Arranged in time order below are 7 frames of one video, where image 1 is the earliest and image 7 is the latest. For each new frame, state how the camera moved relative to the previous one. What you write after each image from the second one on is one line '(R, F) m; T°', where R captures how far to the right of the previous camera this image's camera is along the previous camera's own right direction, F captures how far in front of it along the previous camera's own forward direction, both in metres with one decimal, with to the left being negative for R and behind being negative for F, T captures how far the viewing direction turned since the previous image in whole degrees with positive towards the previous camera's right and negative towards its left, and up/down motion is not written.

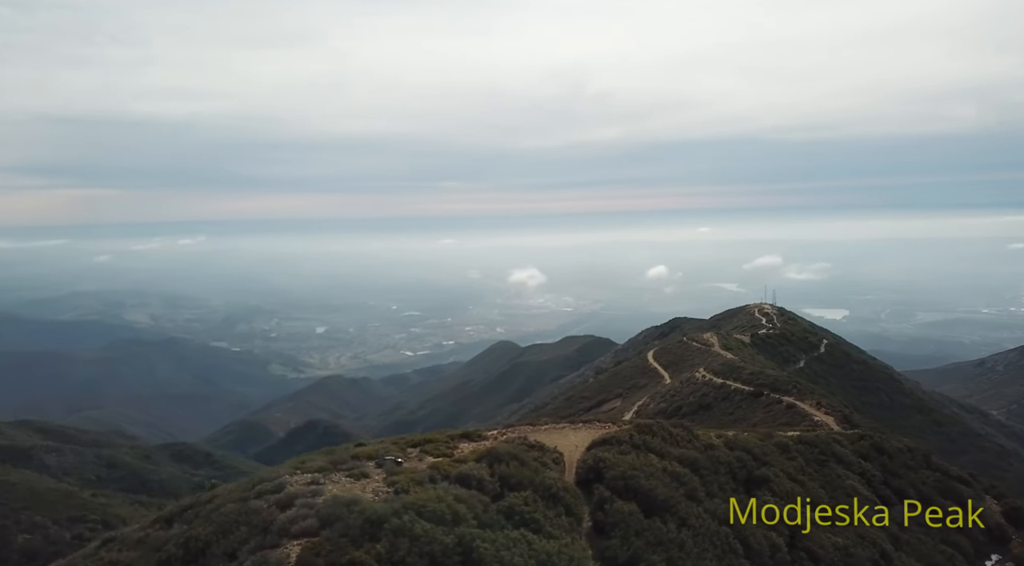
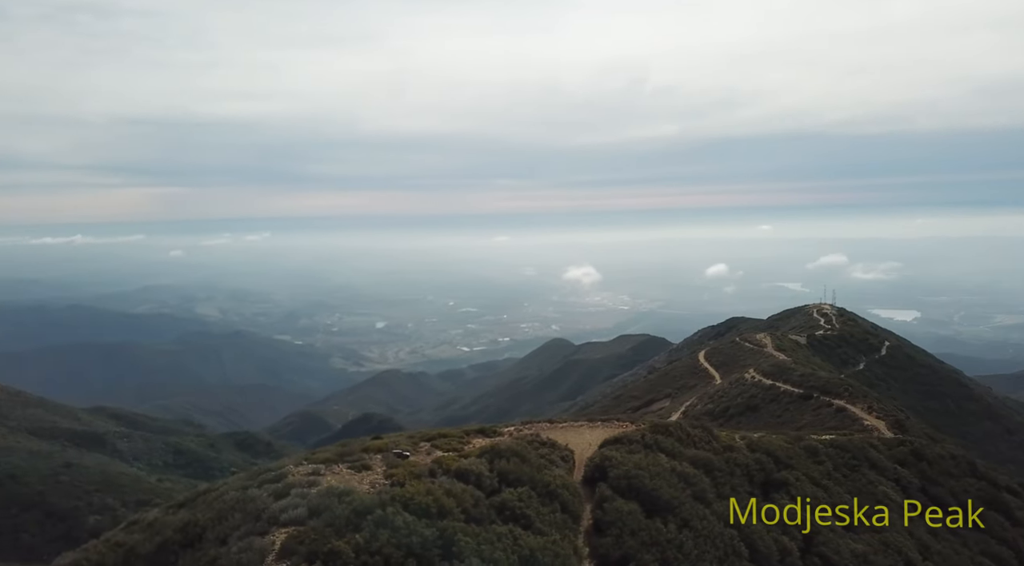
(+1.3, -0.1) m; -4°
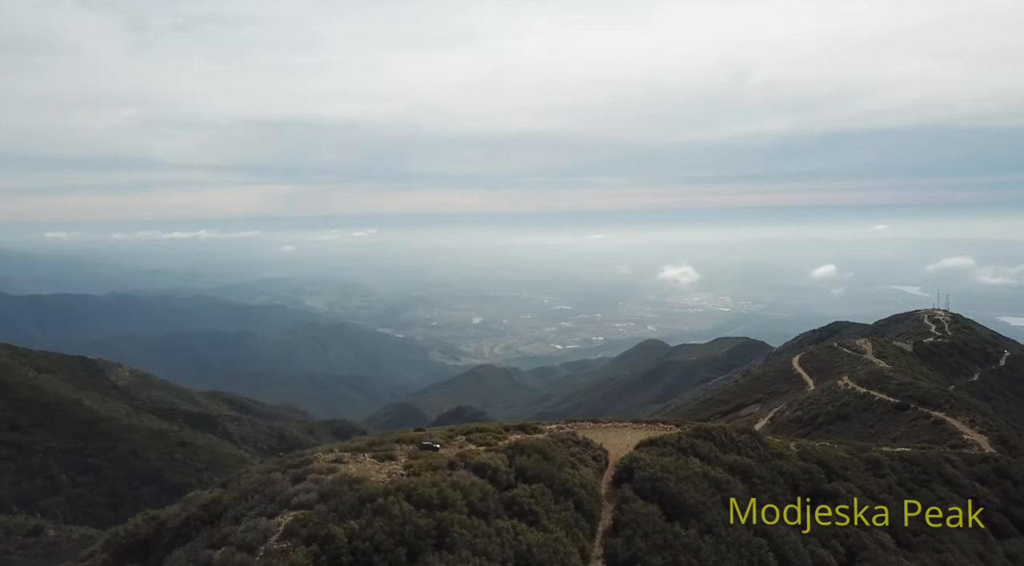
(+1.7, -0.1) m; -7°
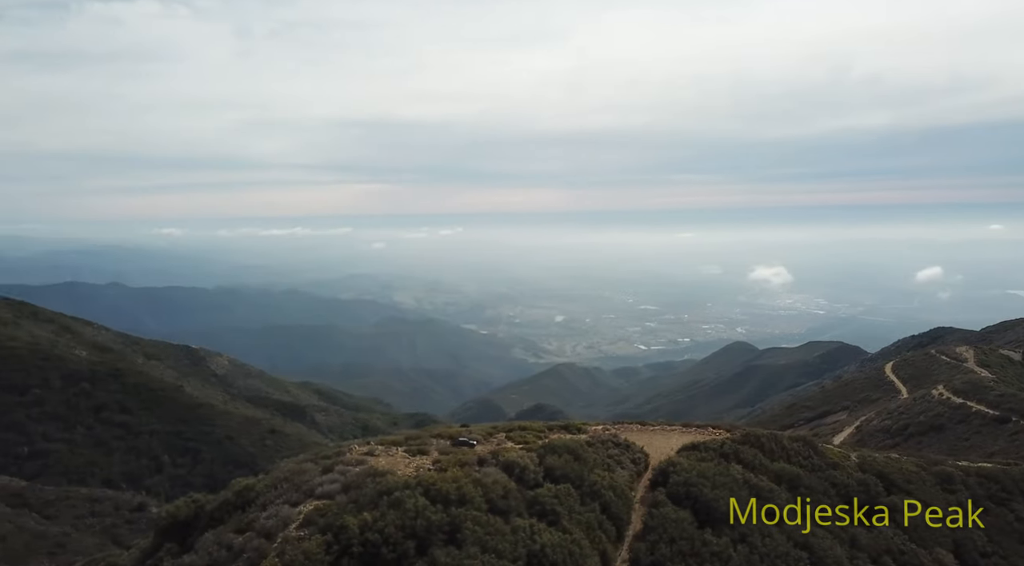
(+1.2, 0.0) m; -6°
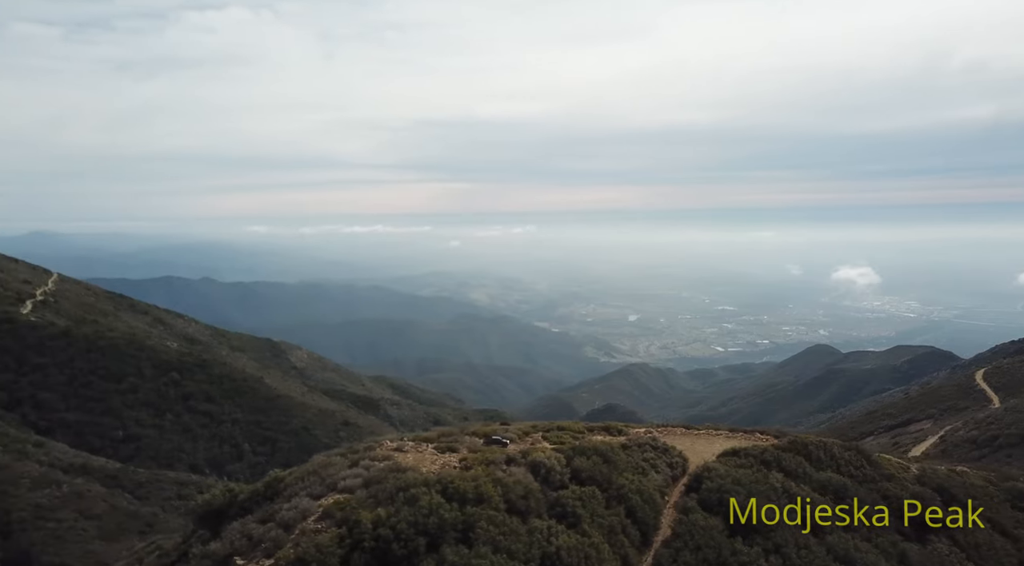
(+1.0, +0.1) m; -5°
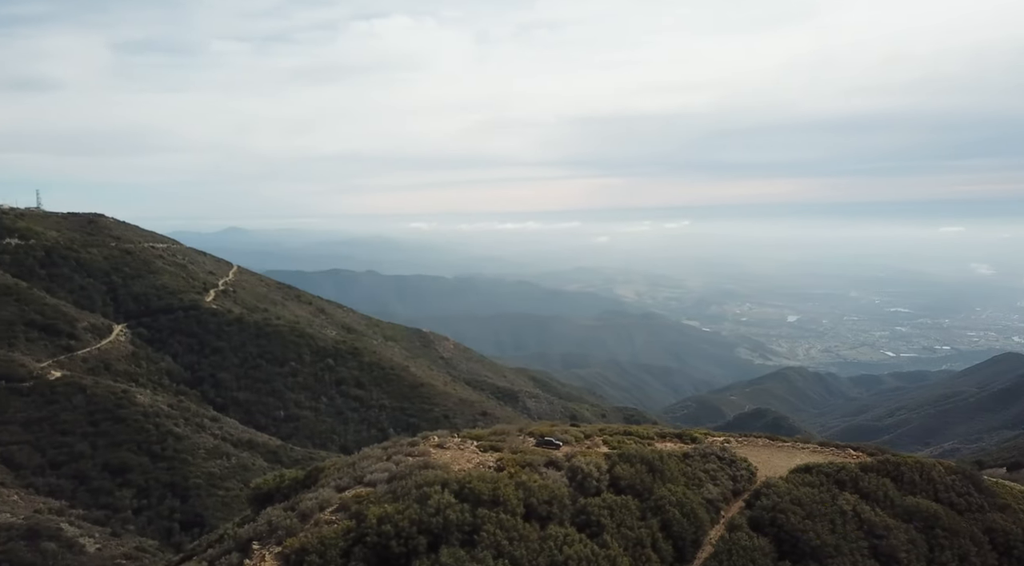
(+2.3, +0.5) m; -10°
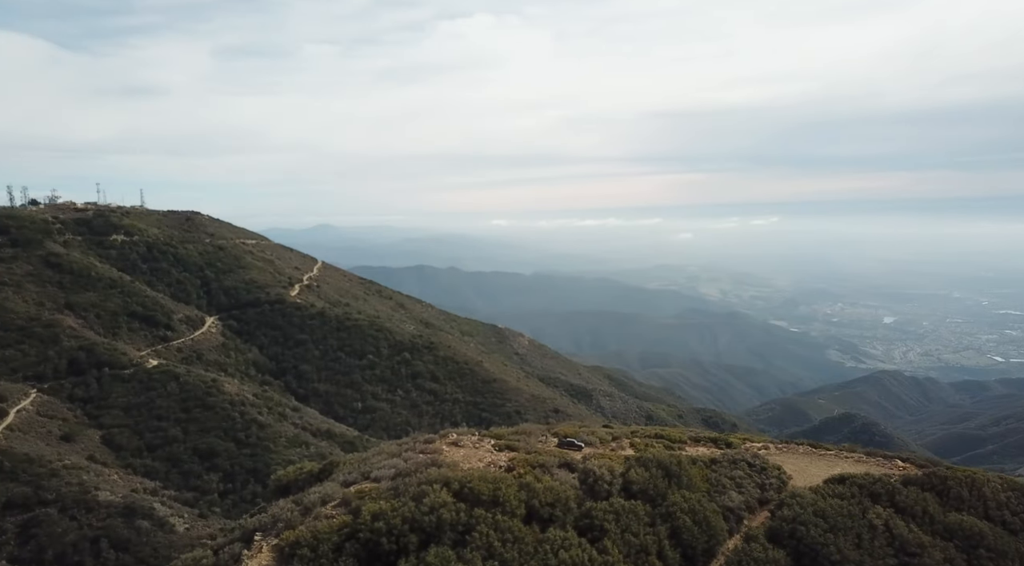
(+1.5, +0.2) m; -6°
